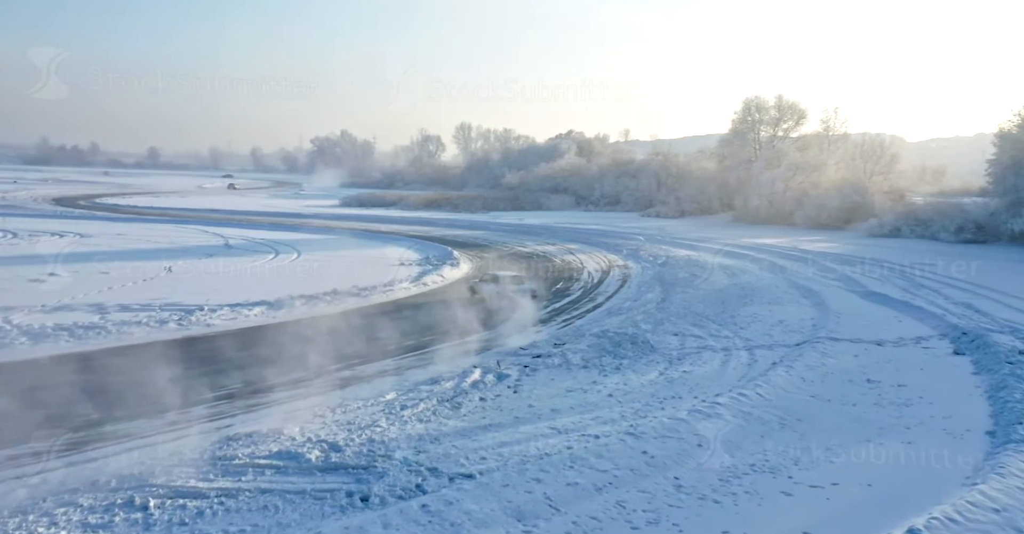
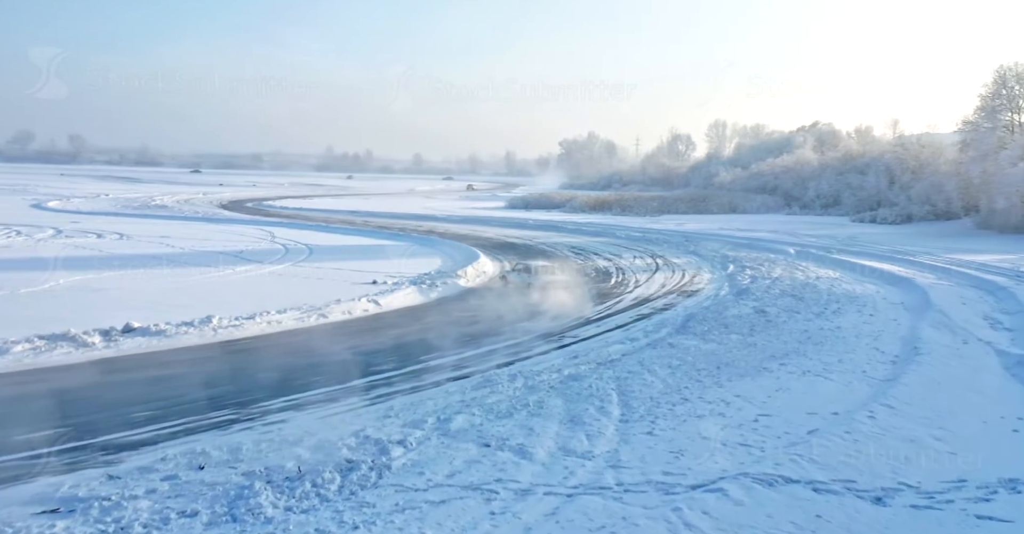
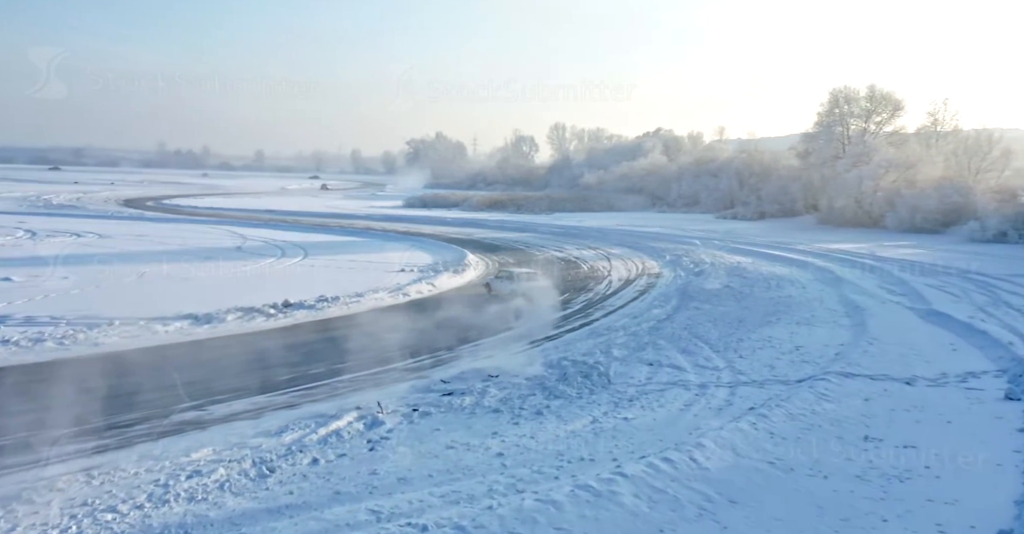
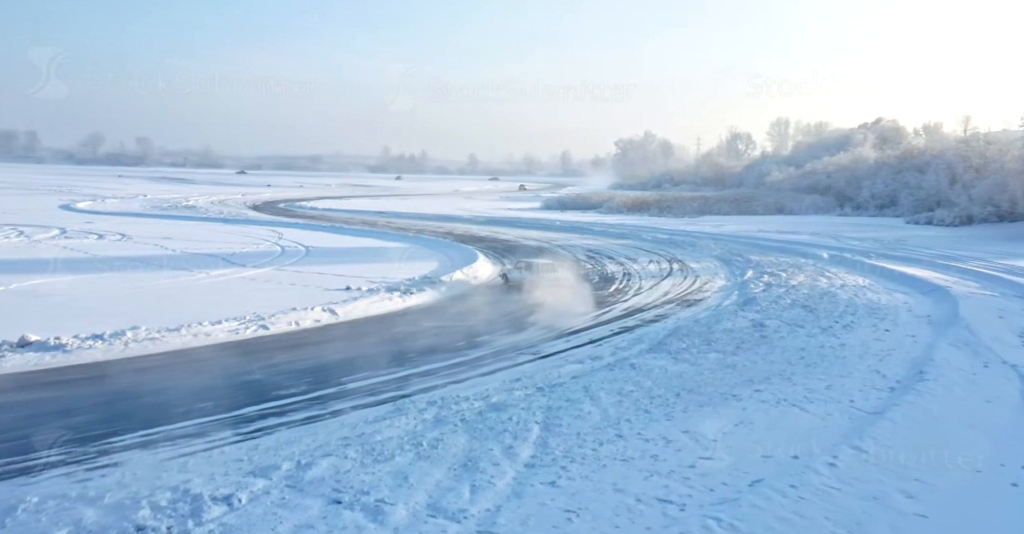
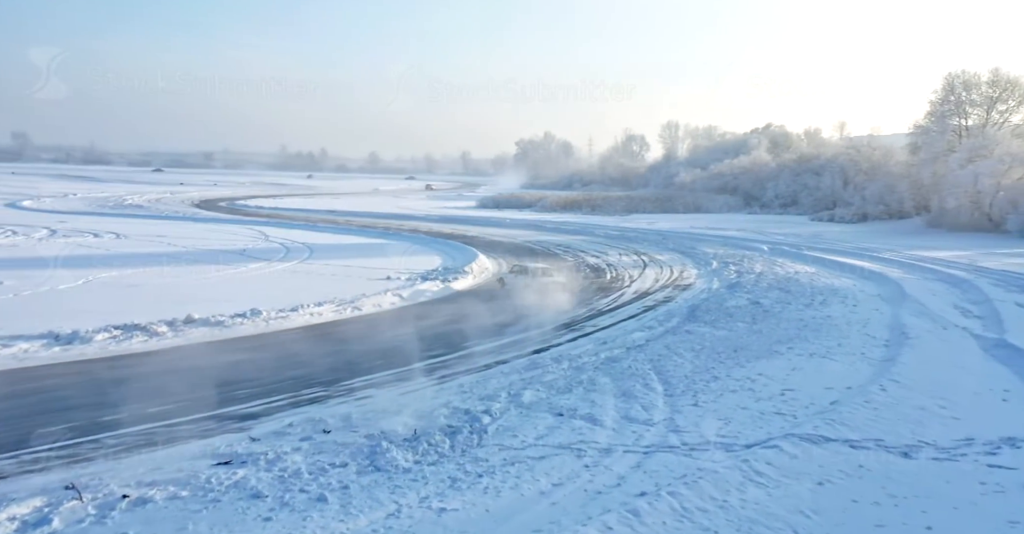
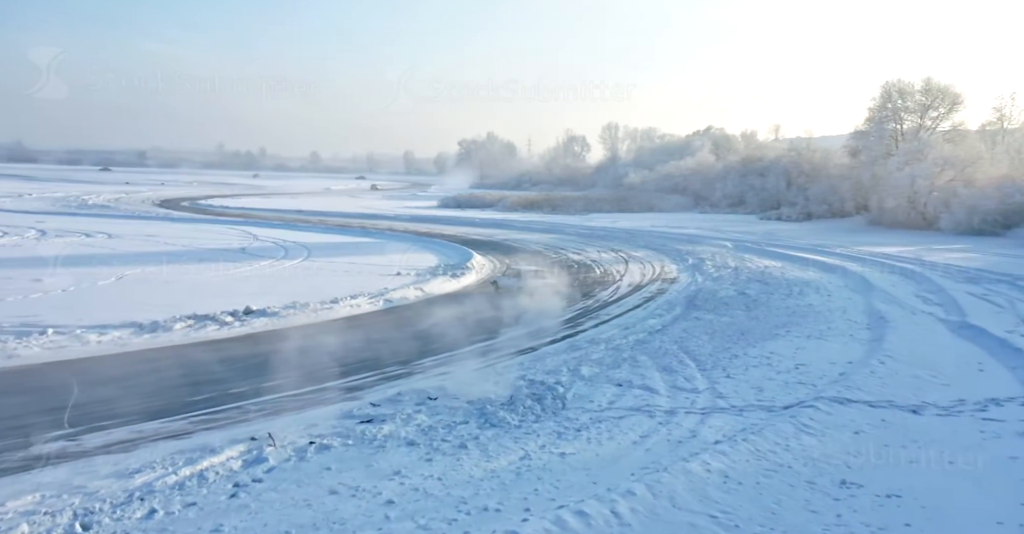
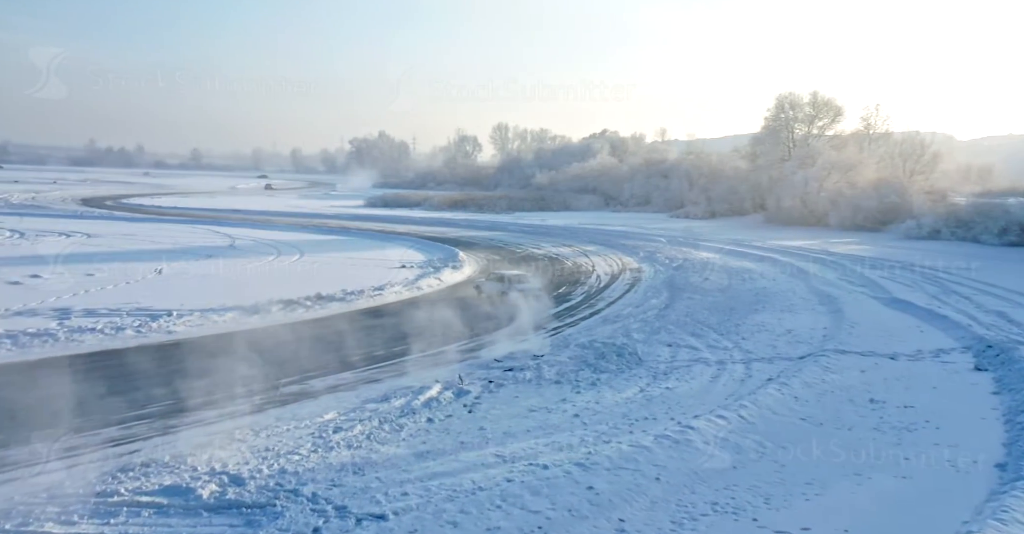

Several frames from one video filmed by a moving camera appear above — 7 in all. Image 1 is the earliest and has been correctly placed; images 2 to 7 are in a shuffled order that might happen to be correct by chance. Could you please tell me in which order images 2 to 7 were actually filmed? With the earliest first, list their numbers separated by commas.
7, 3, 6, 5, 2, 4
